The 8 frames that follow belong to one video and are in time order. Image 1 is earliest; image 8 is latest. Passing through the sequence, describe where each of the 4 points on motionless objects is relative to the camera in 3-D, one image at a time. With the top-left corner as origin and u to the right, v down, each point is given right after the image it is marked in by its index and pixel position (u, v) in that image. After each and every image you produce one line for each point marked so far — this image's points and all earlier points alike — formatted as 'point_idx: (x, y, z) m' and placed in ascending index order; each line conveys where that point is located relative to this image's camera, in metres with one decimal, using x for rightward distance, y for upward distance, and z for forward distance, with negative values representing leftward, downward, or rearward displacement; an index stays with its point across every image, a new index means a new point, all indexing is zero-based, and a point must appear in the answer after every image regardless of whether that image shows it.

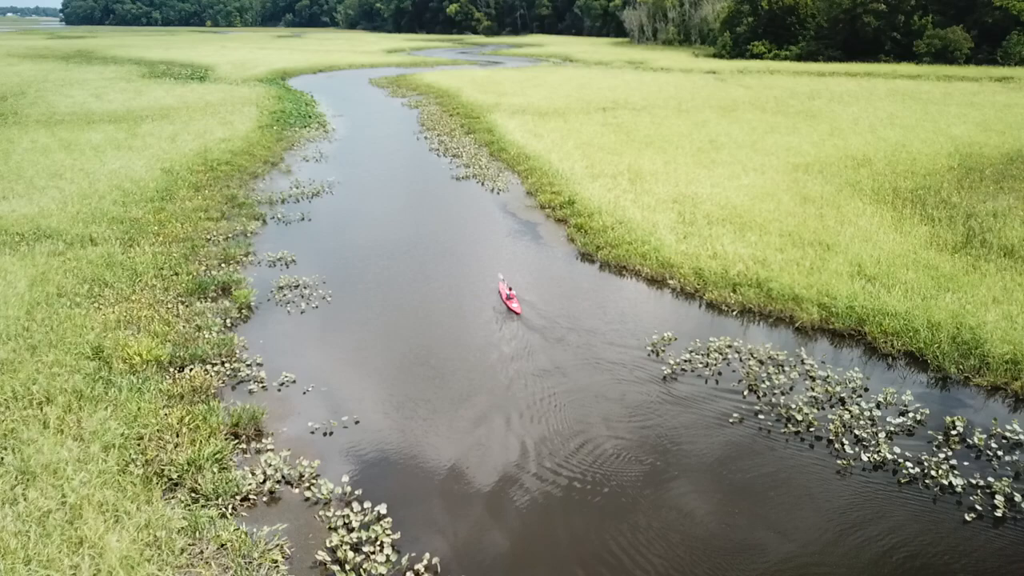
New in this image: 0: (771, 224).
0: (+5.4, +1.3, +17.0) m
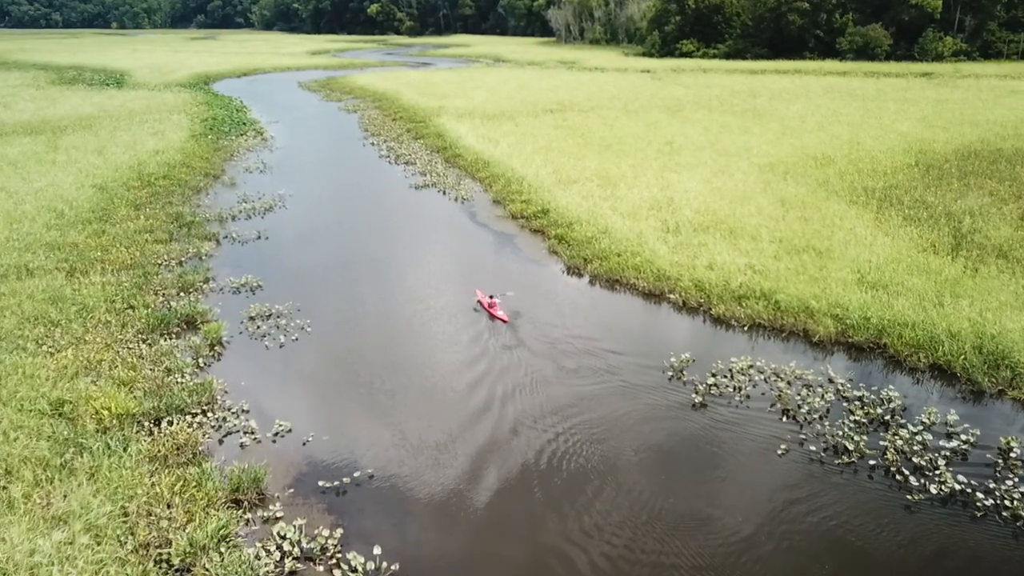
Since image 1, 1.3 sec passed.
0: (+5.0, +1.2, +16.5) m
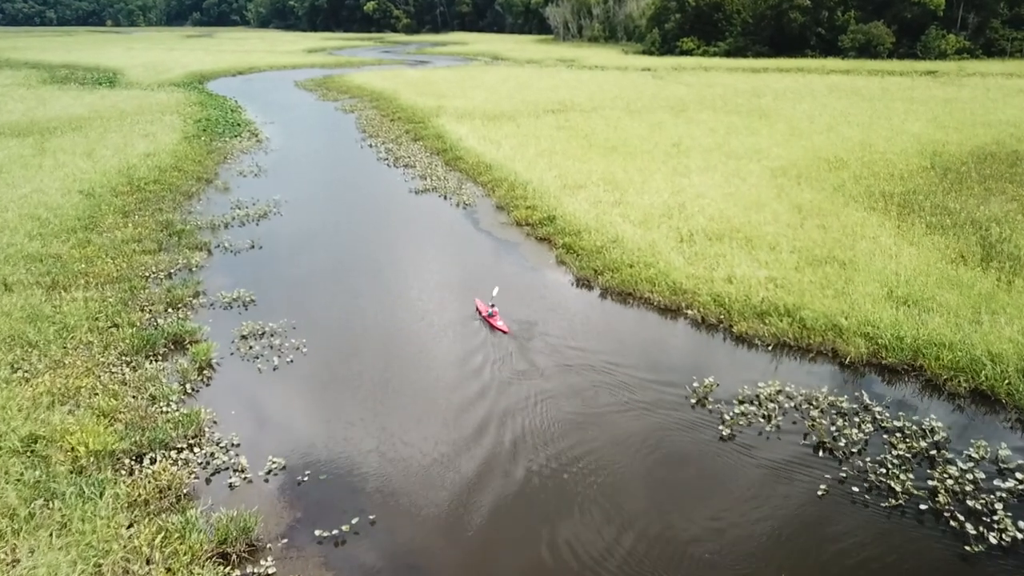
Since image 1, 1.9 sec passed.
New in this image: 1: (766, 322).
0: (+5.1, +0.9, +15.7) m
1: (+3.9, -0.5, +12.4) m
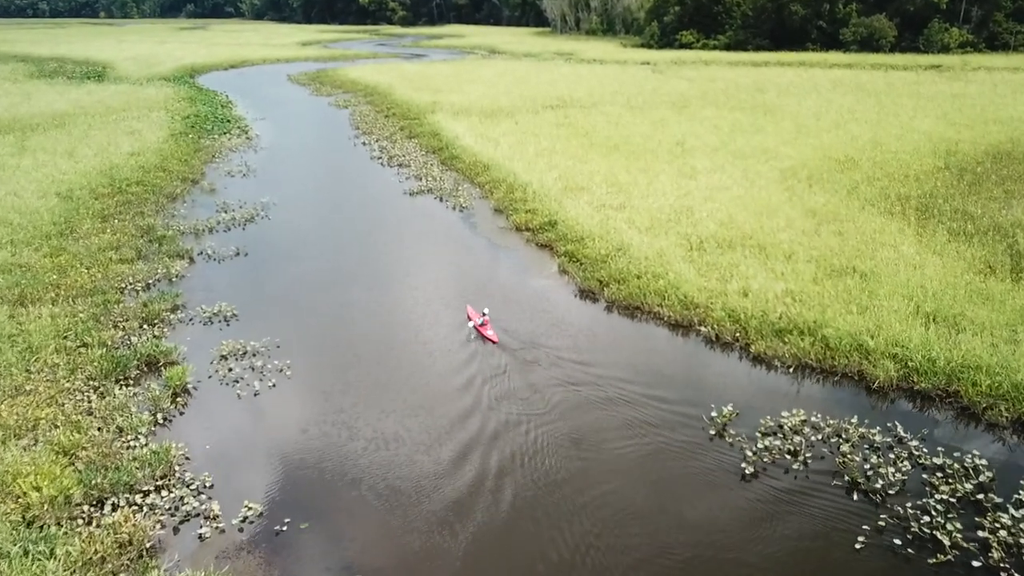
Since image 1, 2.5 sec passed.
0: (+5.1, +0.7, +14.8) m
1: (+3.9, -0.7, +11.5) m
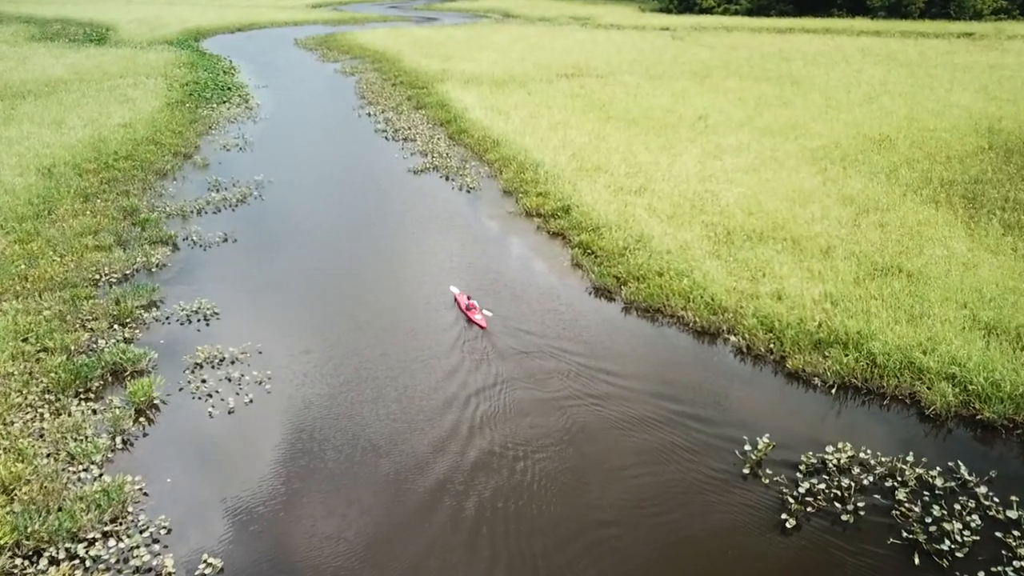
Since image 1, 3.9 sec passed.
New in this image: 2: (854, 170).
0: (+5.3, +0.8, +13.5) m
1: (+4.0, -0.8, +10.3) m
2: (+7.7, +2.6, +18.1) m
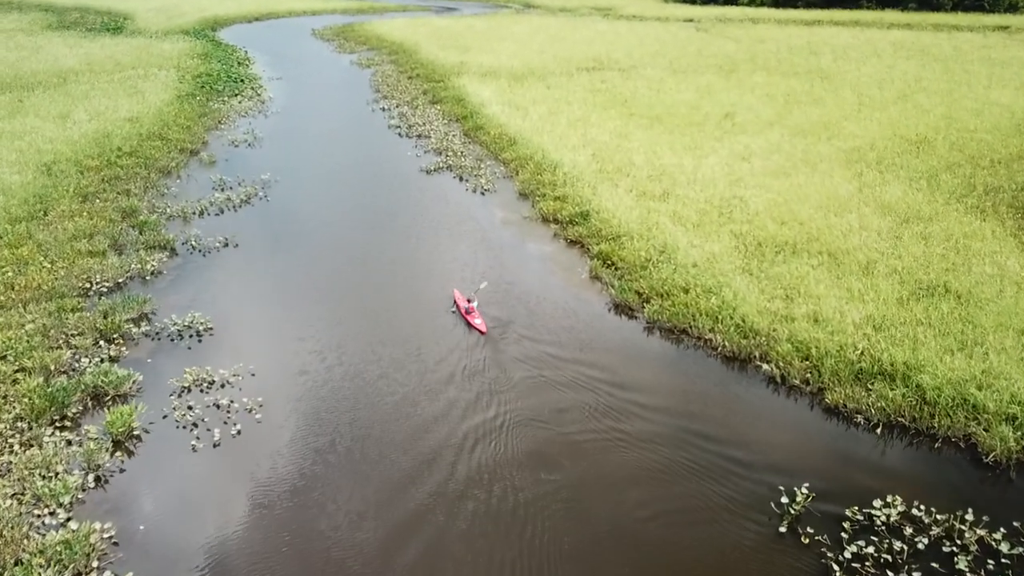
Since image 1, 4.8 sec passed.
0: (+5.5, +0.5, +12.5) m
1: (+4.1, -1.1, +9.3) m
2: (+8.0, +2.4, +17.1) m
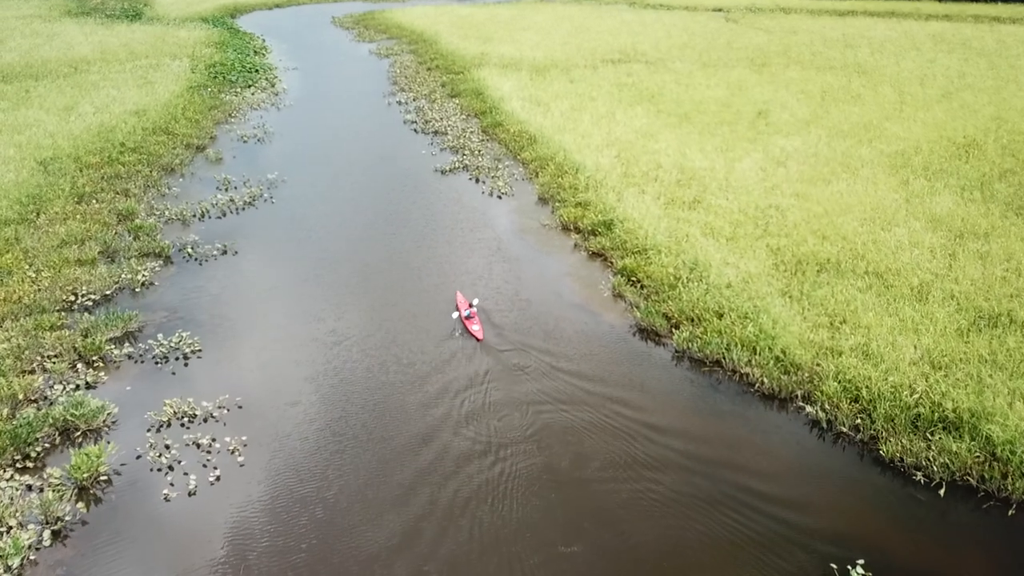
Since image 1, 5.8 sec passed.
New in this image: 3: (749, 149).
0: (+5.7, +0.1, +11.3) m
1: (+4.2, -1.5, +8.2) m
2: (+8.4, +2.1, +15.8) m
3: (+5.4, +3.2, +18.4) m
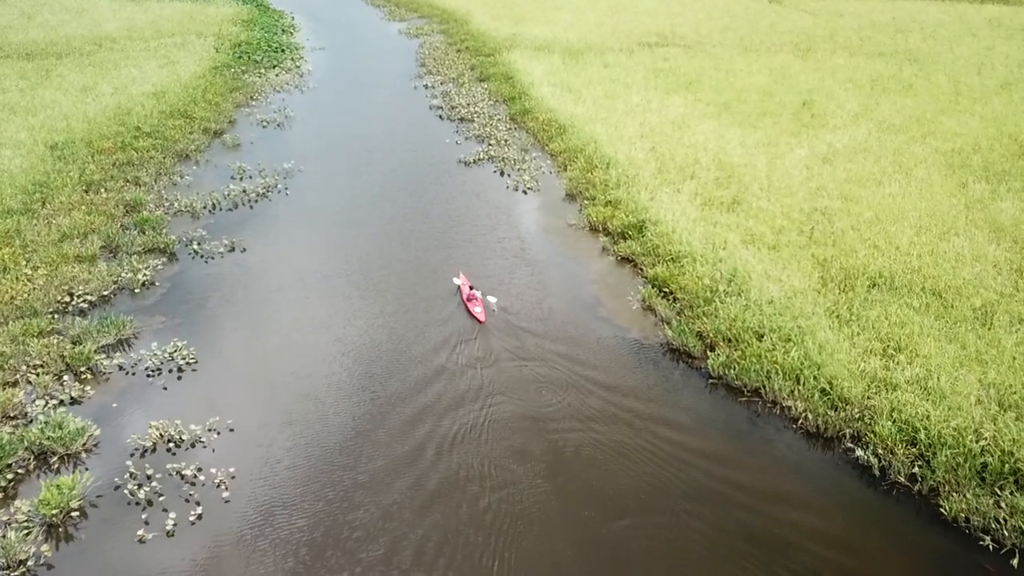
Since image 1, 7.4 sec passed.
0: (+6.0, -0.2, +10.3) m
1: (+4.4, -1.9, +7.2) m
2: (+8.9, +1.8, +14.6) m
3: (+6.0, +3.1, +17.3) m
